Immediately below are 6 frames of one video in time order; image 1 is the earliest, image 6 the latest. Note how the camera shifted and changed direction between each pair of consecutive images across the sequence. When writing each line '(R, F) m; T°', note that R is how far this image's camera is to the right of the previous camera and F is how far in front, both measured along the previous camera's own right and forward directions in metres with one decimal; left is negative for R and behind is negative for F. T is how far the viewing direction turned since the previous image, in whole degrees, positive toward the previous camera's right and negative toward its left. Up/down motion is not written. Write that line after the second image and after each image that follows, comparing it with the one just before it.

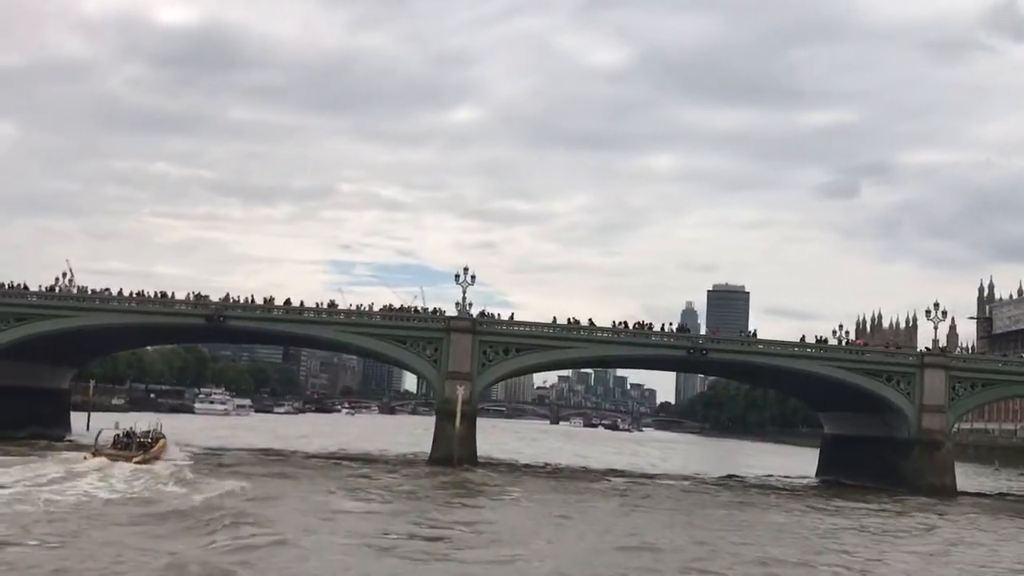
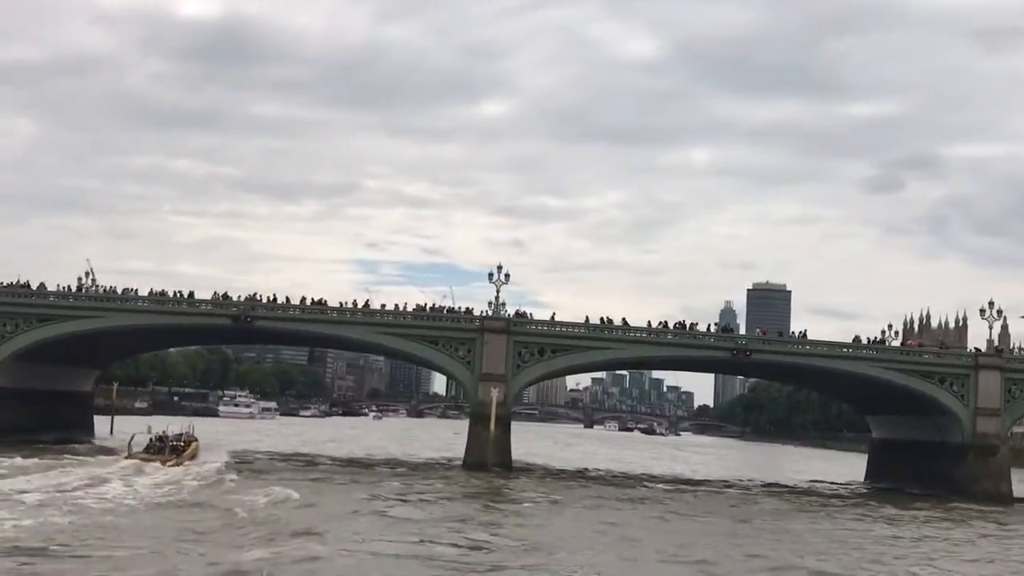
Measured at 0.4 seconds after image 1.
(0.0, +1.6) m; -2°
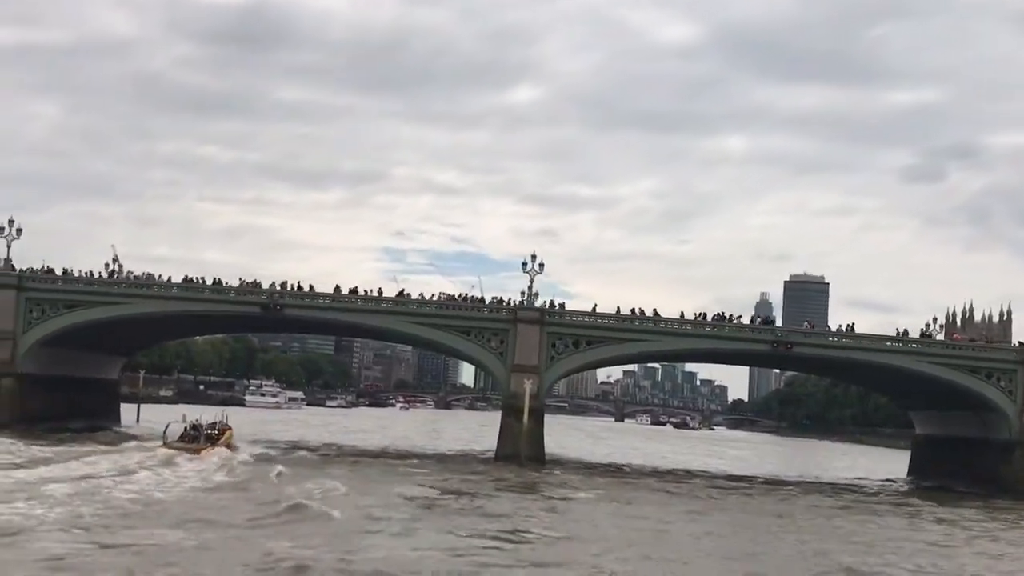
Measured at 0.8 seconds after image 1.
(-0.2, +0.9) m; -2°
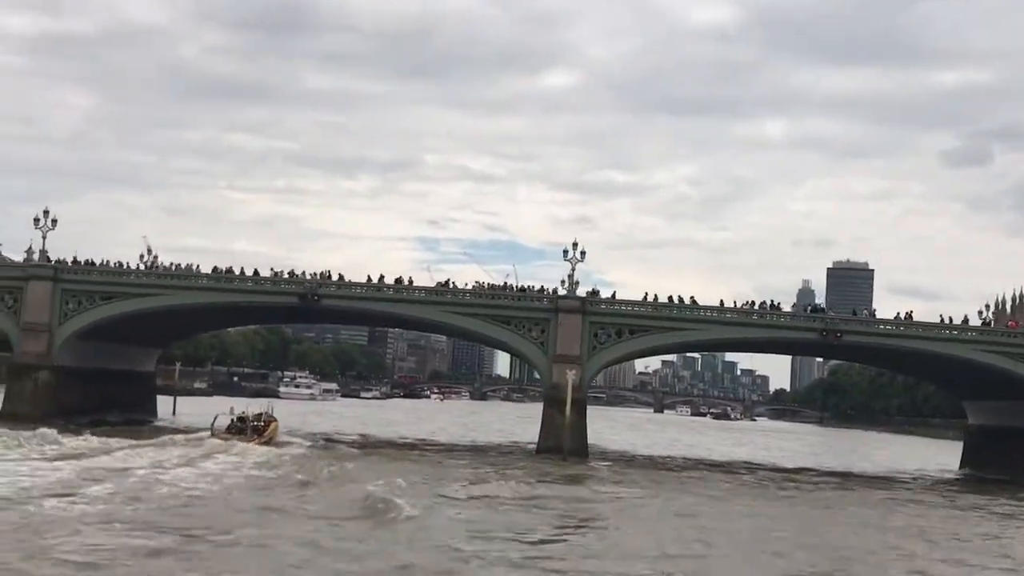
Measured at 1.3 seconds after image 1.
(-0.6, +0.8) m; -2°
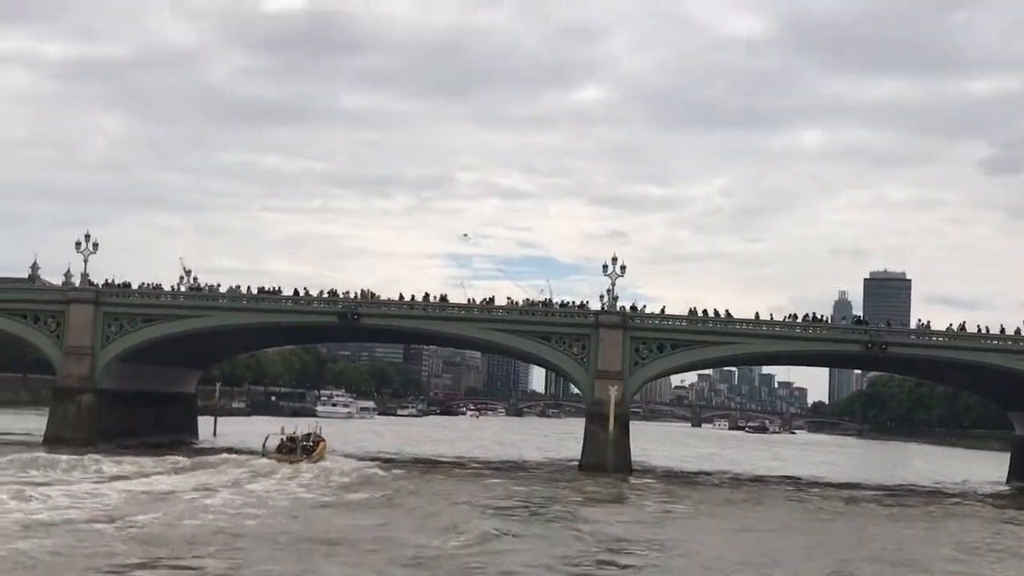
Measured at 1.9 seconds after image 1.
(-0.8, +0.1) m; -1°
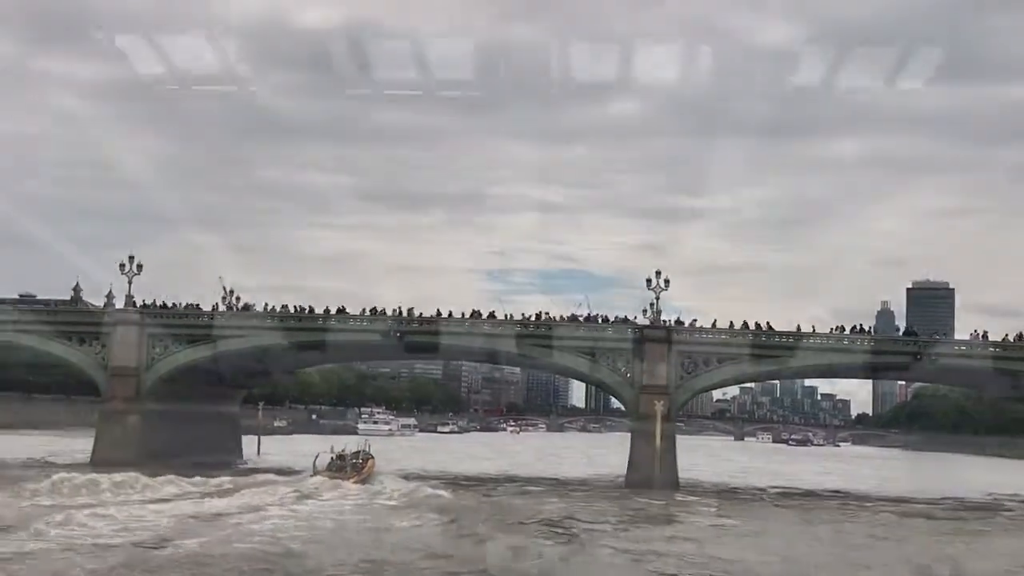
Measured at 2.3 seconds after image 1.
(-0.9, +0.1) m; -1°
